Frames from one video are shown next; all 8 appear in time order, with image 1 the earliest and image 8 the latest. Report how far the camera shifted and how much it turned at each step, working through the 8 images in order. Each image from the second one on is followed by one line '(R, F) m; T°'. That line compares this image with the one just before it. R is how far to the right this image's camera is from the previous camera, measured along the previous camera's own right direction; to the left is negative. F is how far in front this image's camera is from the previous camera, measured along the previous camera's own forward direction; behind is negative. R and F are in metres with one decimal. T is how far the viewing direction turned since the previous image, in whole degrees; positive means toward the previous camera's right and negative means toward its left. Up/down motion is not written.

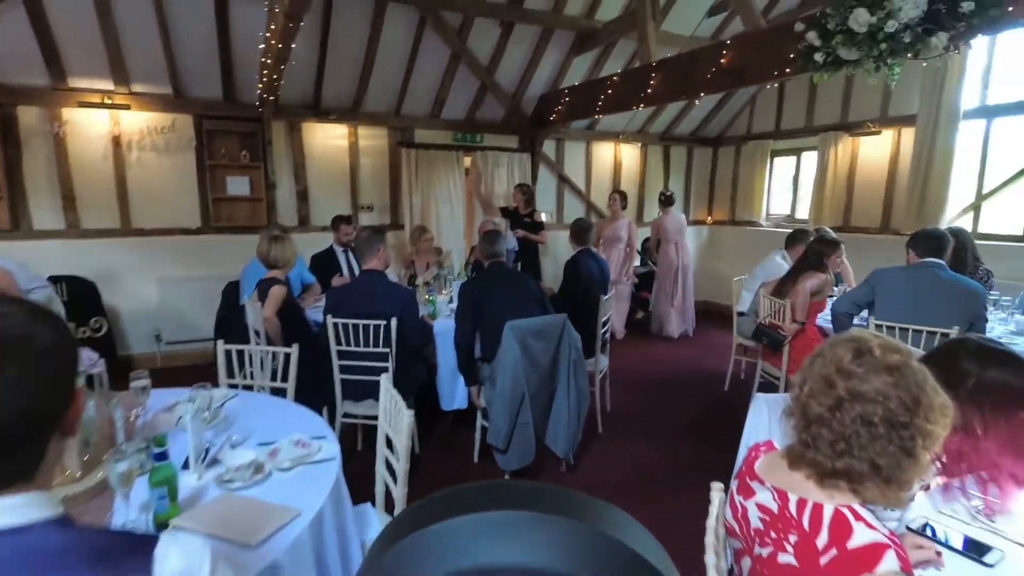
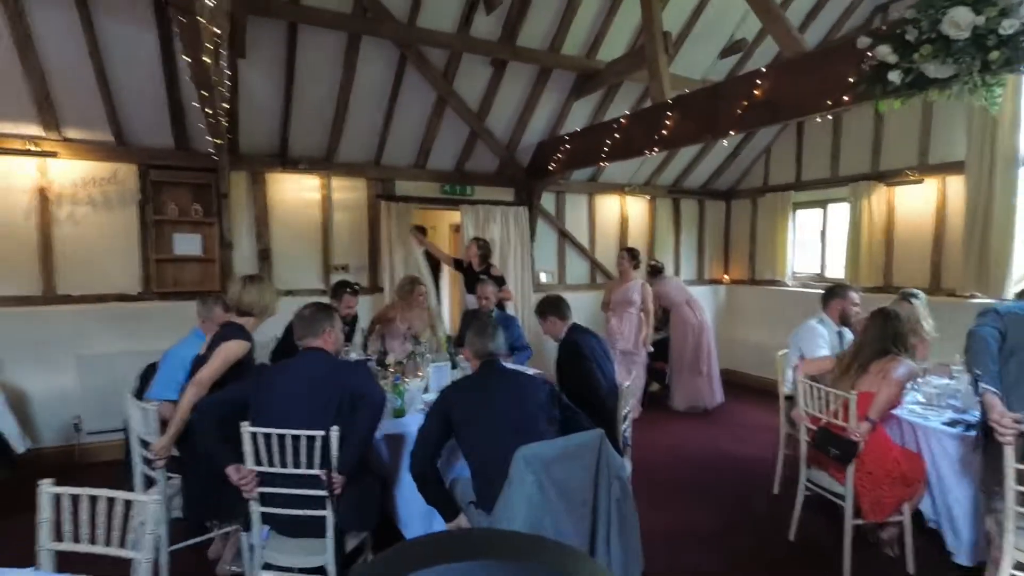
(+0.1, +0.9) m; 0°
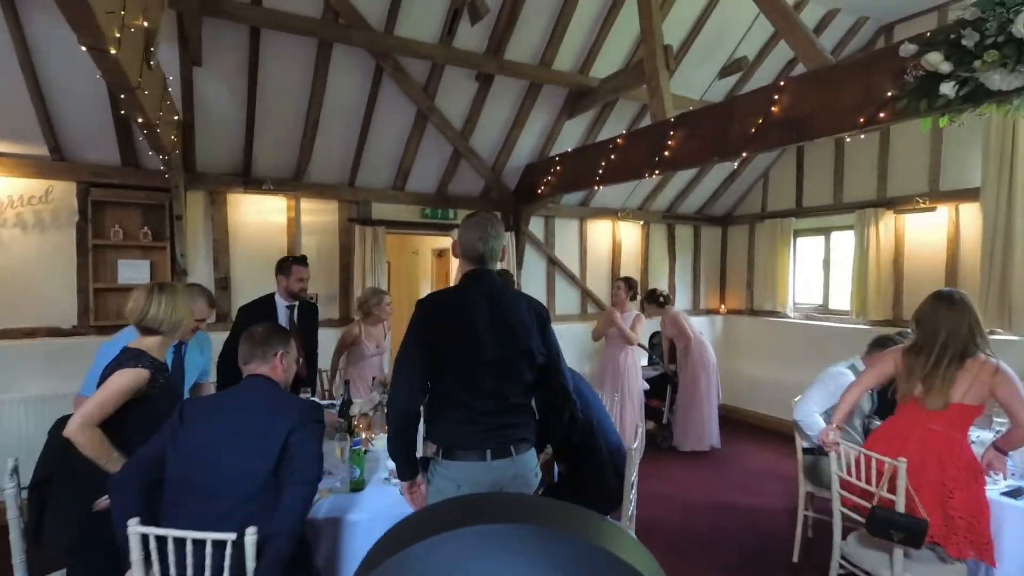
(0.0, +0.5) m; +2°
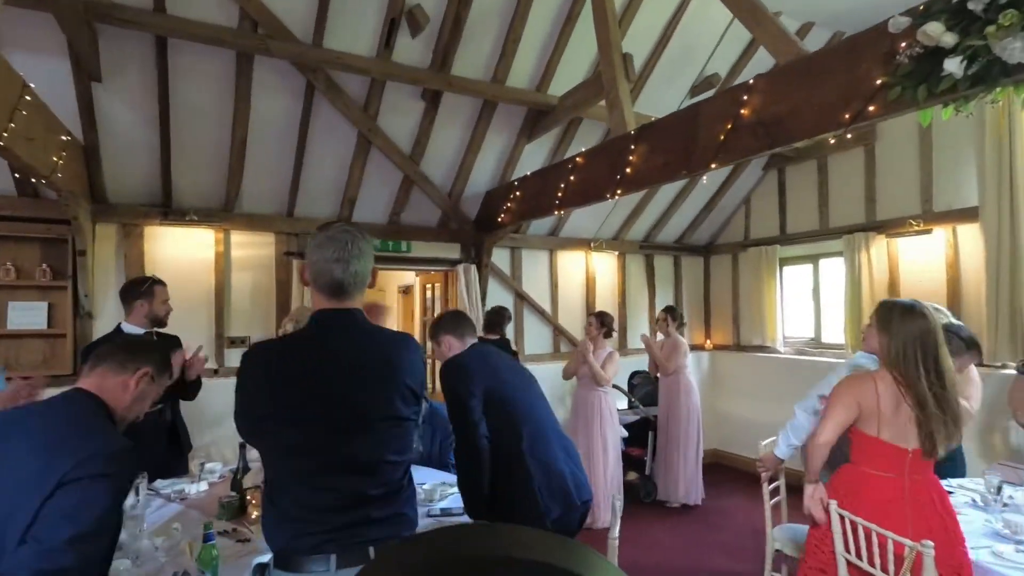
(+0.3, +0.5) m; +1°
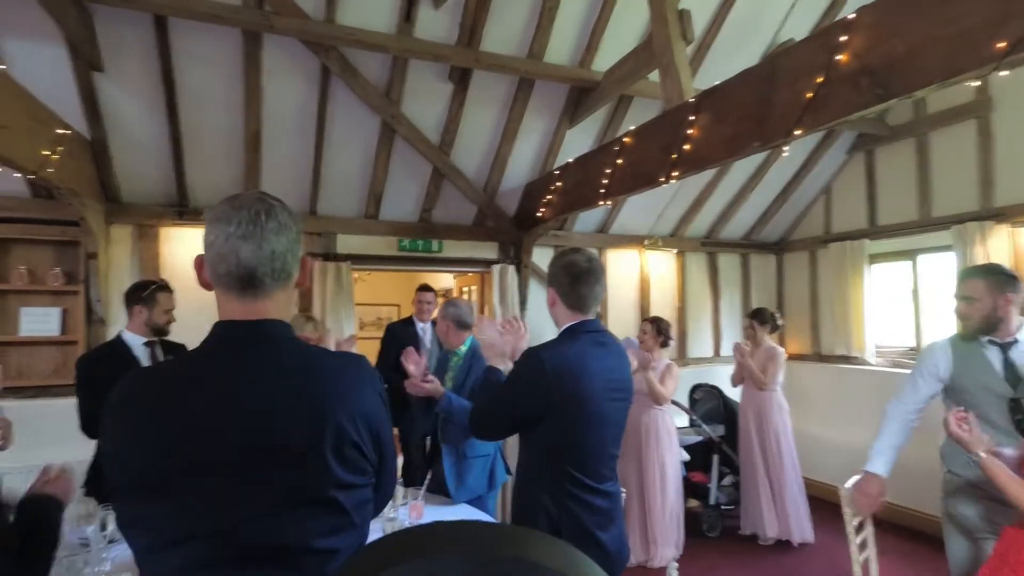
(+0.1, +0.5) m; -6°
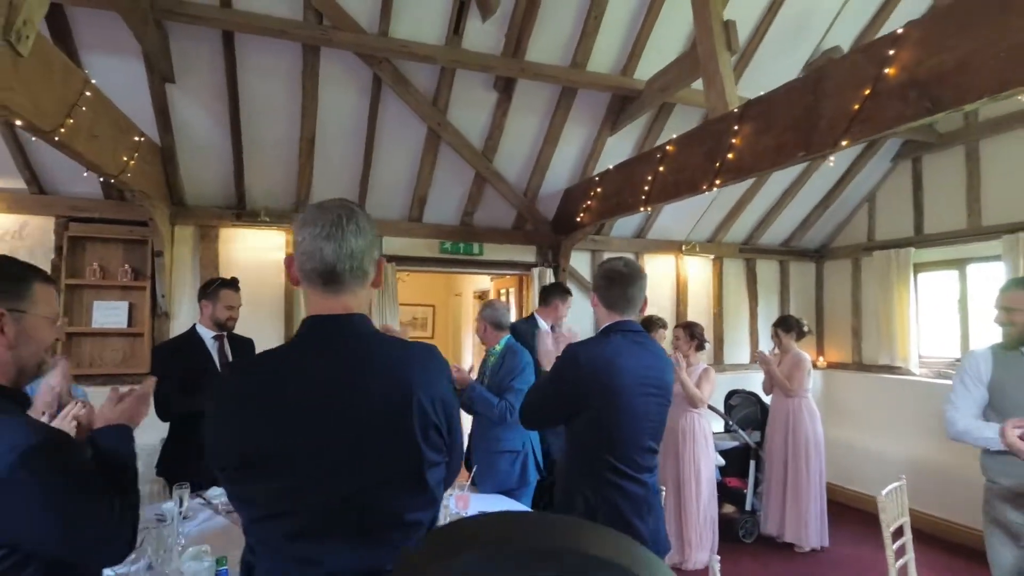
(-0.1, -0.1) m; -3°
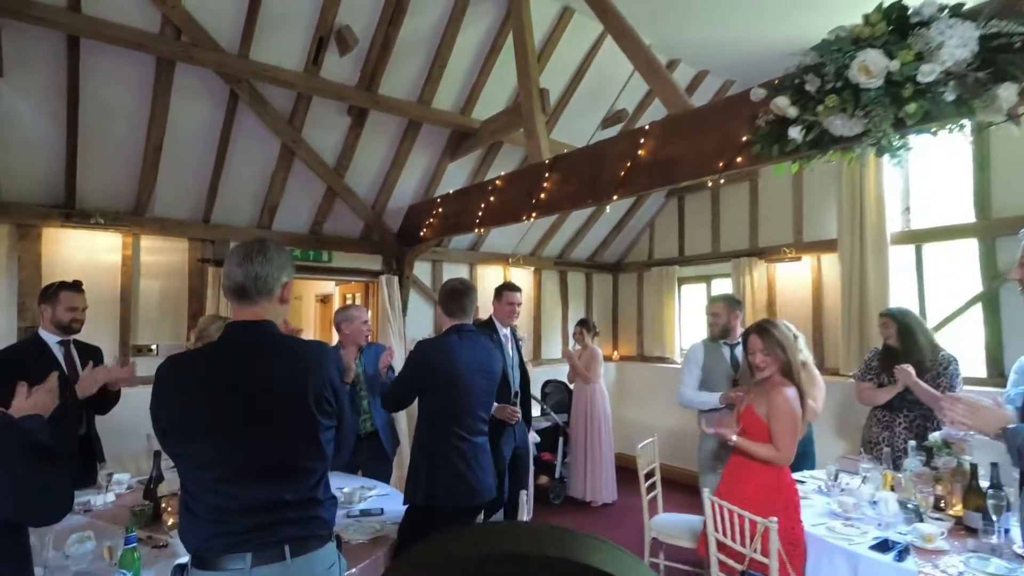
(-0.2, -0.7) m; +17°
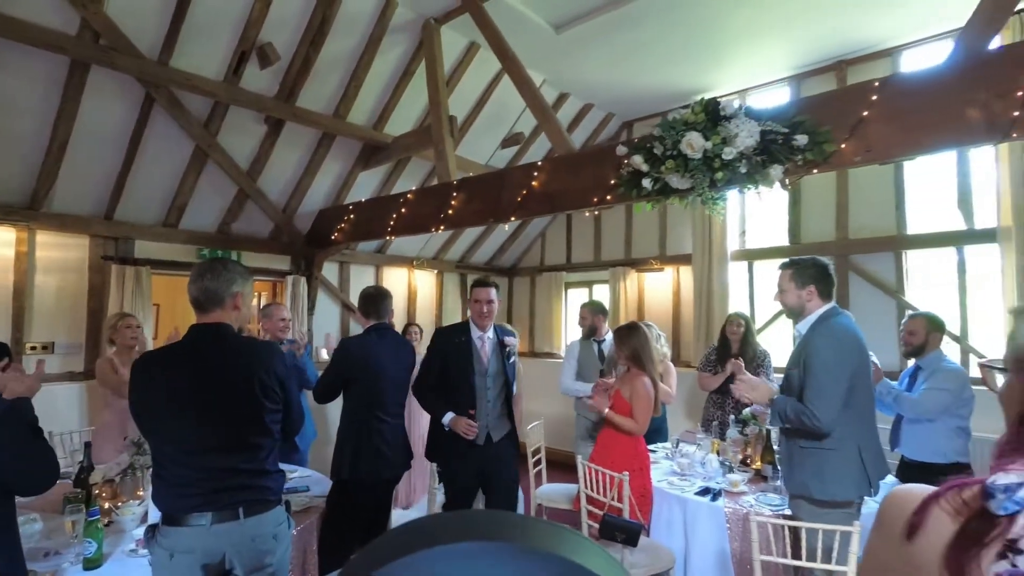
(-0.1, -0.6) m; +11°
